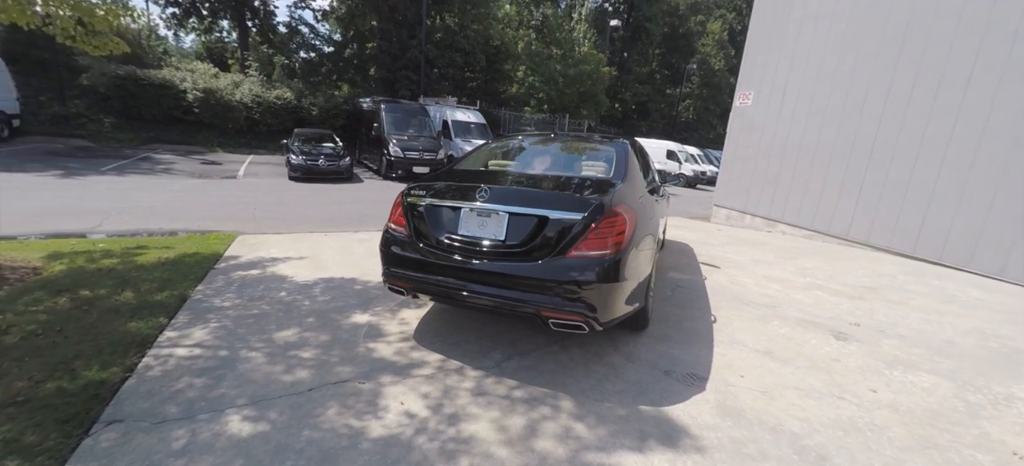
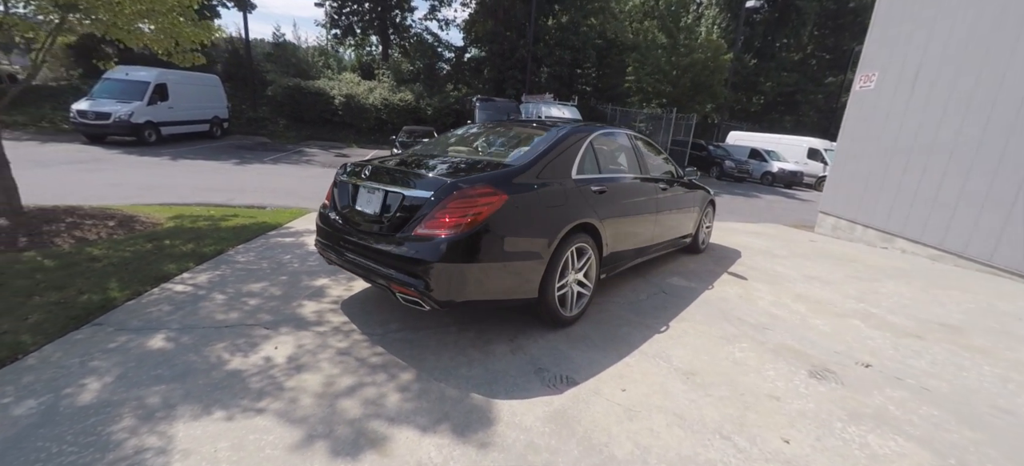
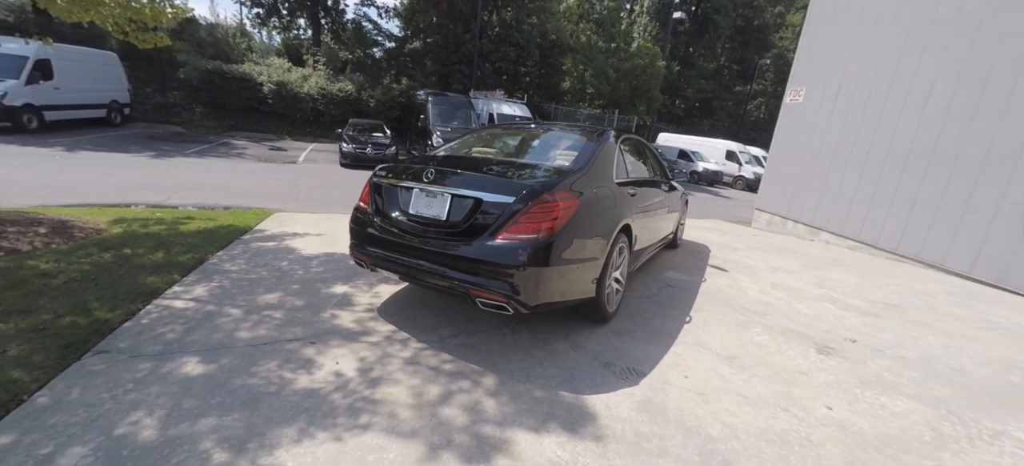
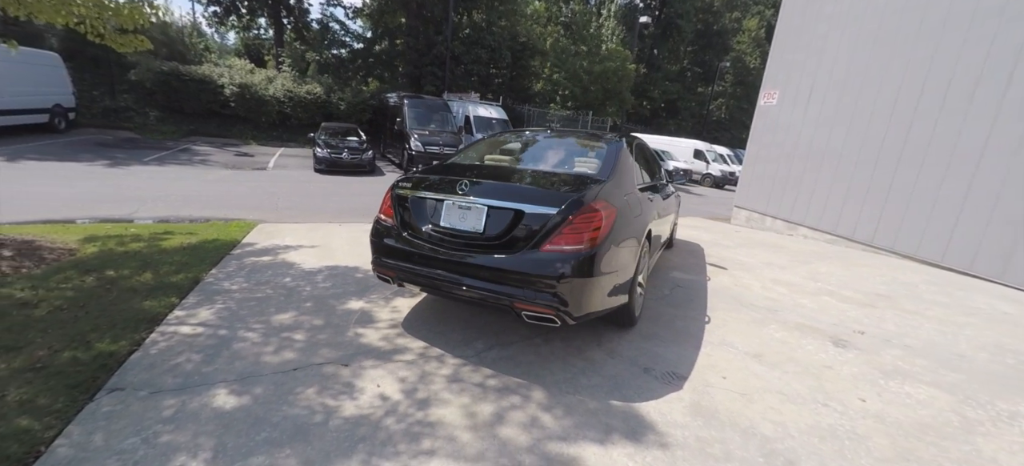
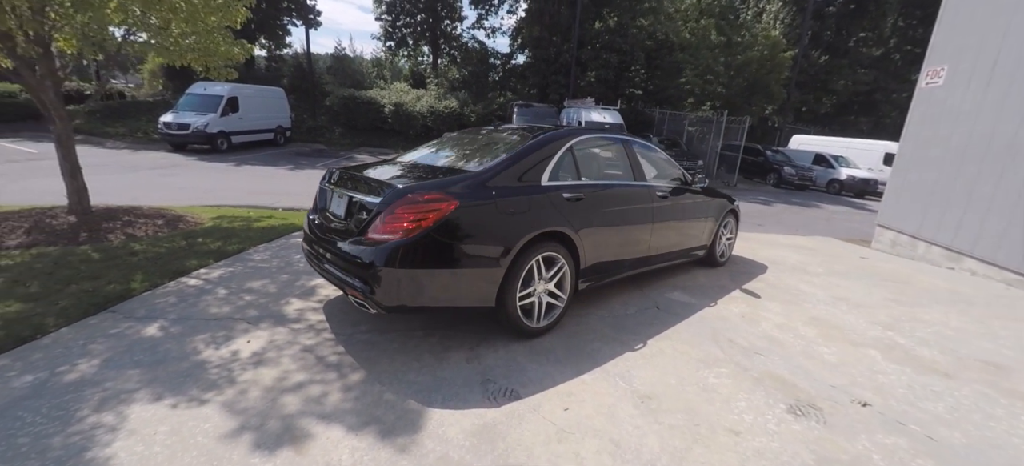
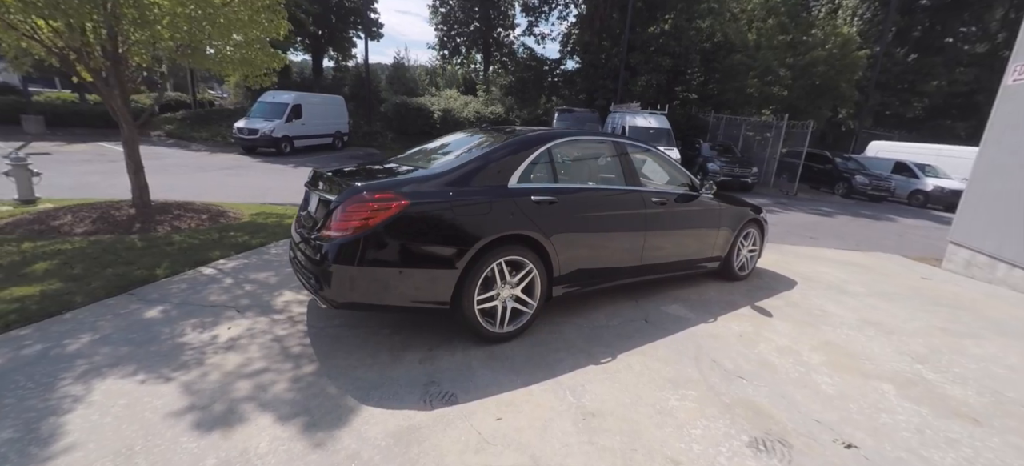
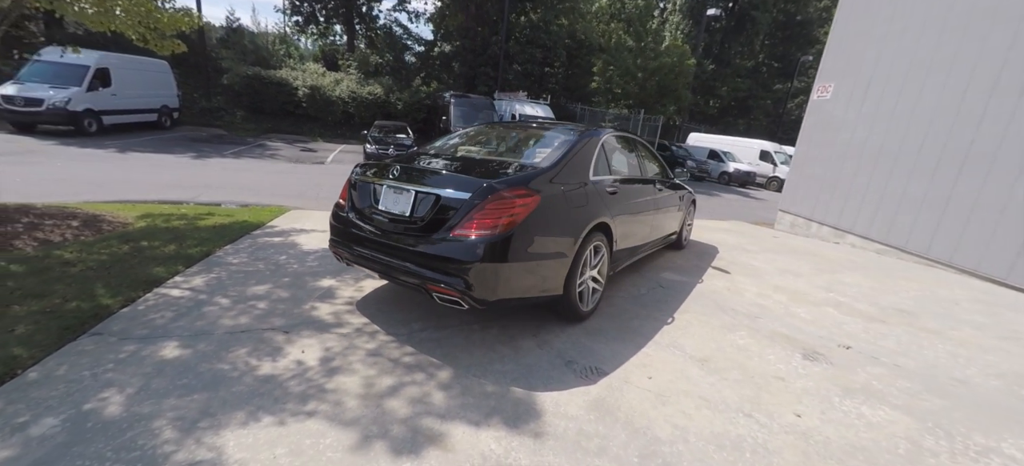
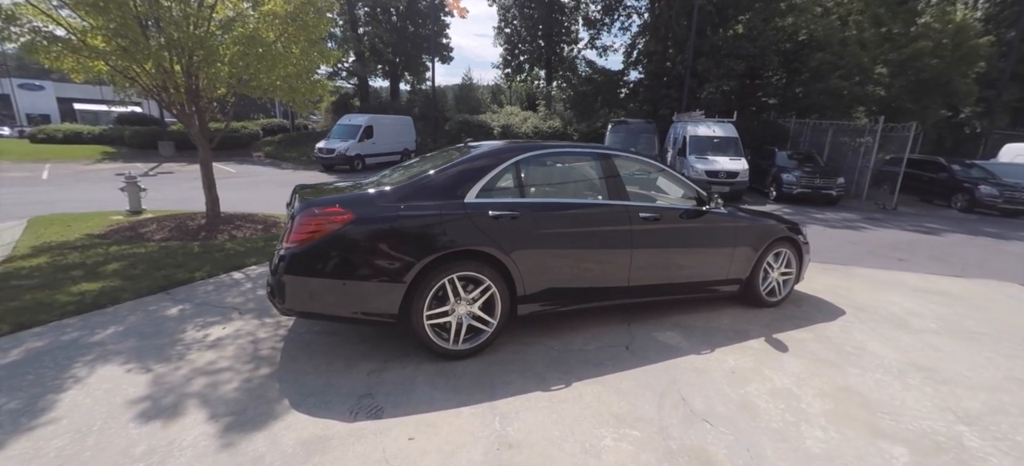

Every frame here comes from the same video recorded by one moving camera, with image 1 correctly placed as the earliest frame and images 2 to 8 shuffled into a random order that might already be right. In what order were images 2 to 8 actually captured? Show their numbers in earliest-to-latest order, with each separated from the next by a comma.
4, 3, 7, 2, 5, 6, 8
